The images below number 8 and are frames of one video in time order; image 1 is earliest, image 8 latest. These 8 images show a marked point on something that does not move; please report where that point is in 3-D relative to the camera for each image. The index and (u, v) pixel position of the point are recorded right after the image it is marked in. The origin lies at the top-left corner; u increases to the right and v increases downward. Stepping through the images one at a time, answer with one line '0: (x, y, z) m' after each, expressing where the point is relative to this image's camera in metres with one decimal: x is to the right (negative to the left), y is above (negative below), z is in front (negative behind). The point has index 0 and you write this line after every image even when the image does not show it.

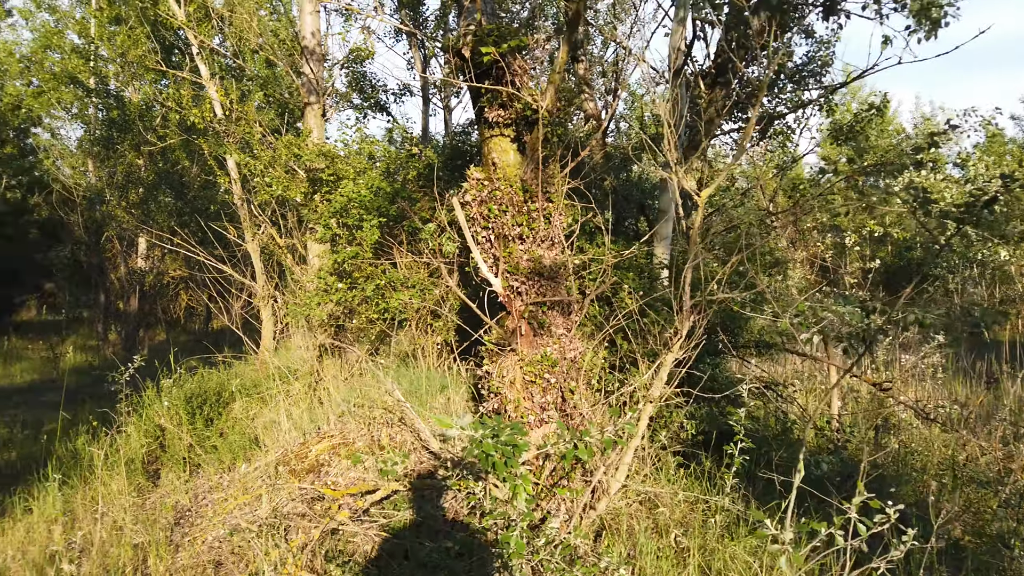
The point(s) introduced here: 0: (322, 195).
0: (-1.3, +0.6, +5.1) m
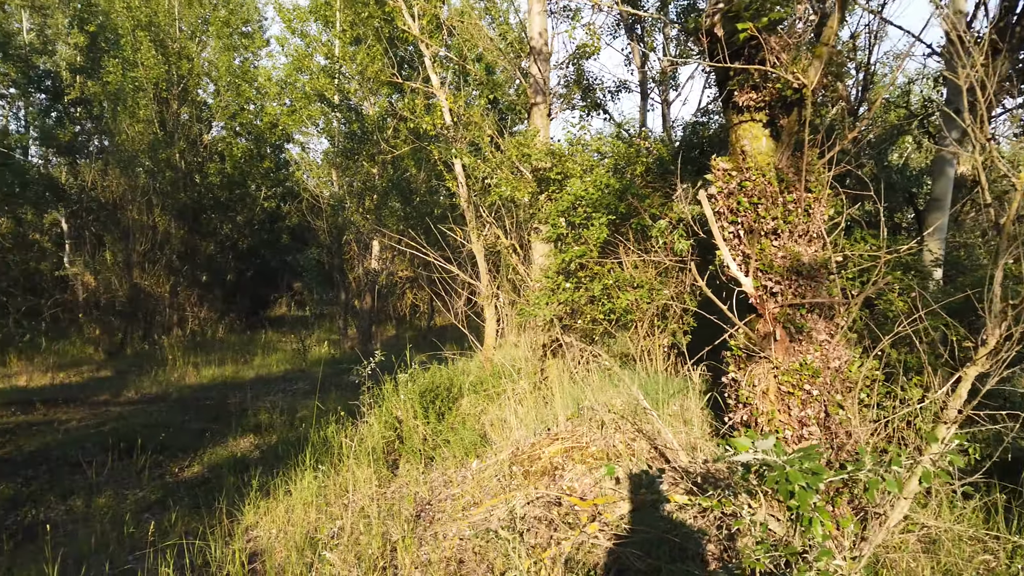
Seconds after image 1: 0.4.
0: (+0.3, +0.6, +5.1) m
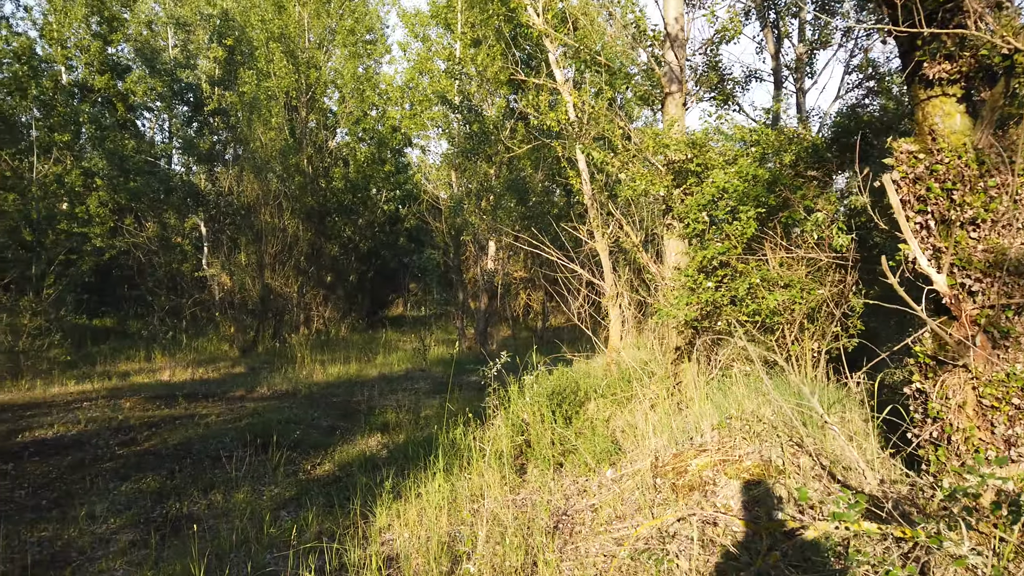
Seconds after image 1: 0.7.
0: (+1.1, +0.6, +4.8) m
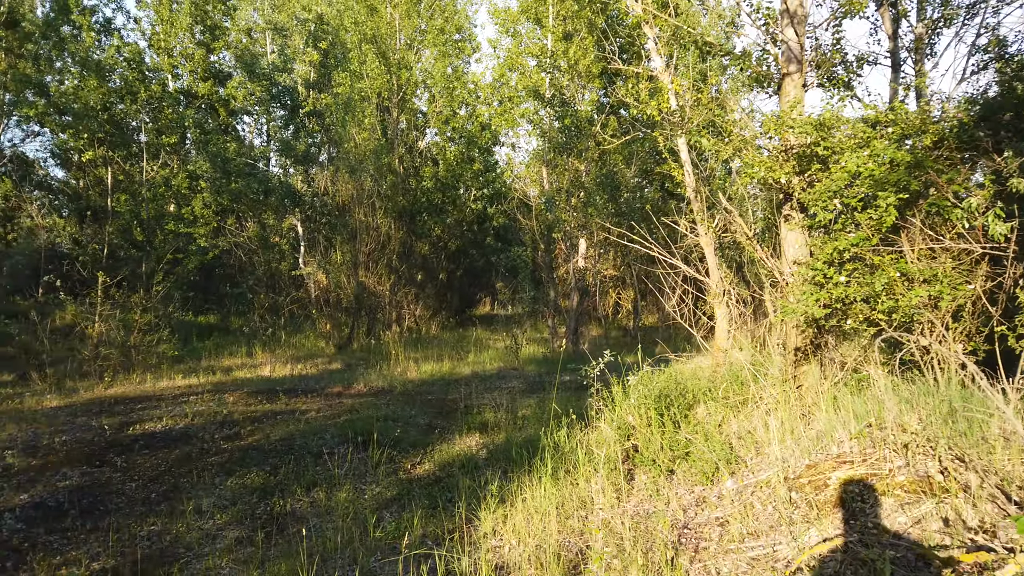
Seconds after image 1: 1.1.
0: (+1.7, +0.7, +4.4) m
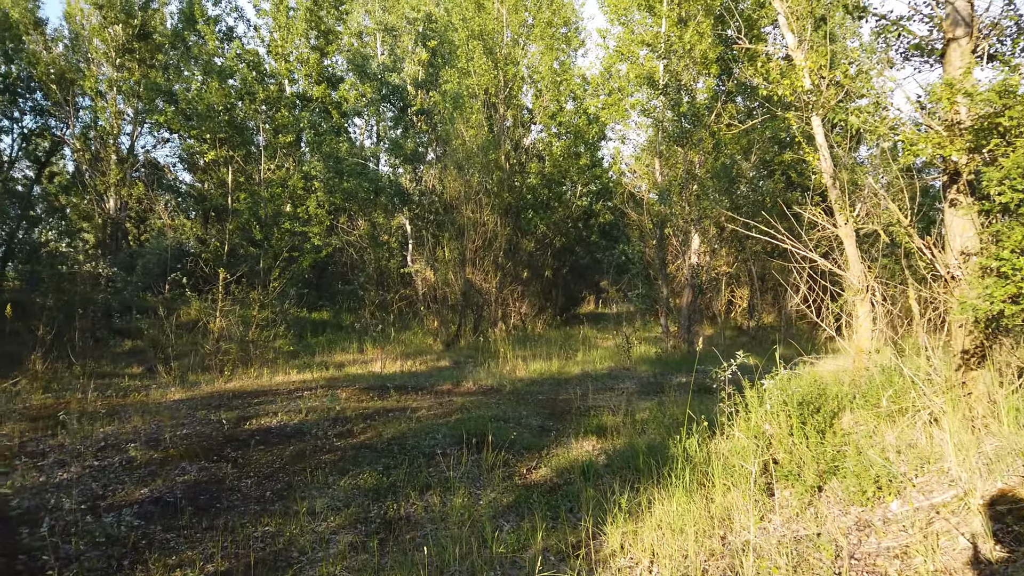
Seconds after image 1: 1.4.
0: (+2.4, +0.7, +3.8) m
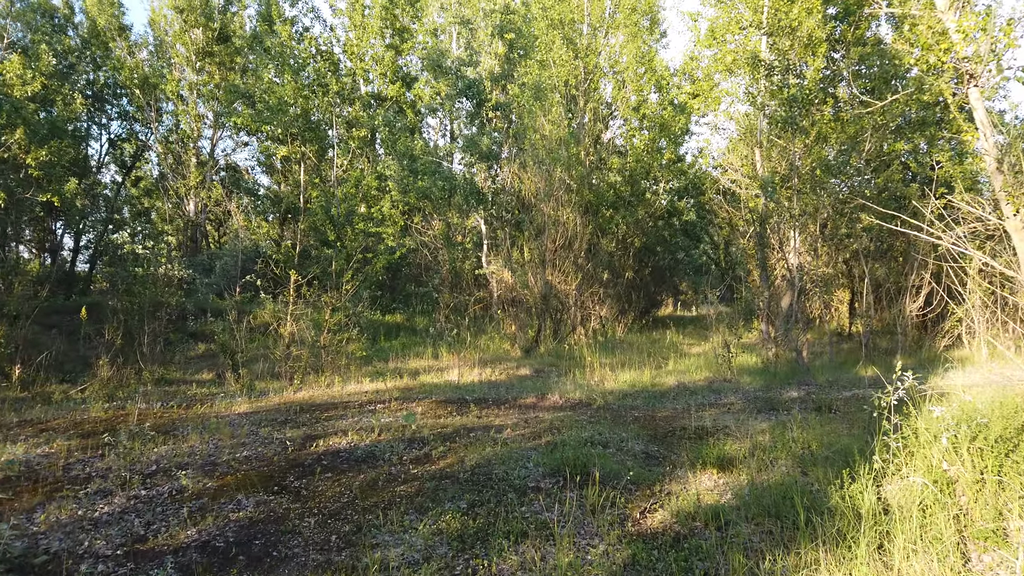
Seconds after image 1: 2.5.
0: (+2.9, +0.7, +2.9) m
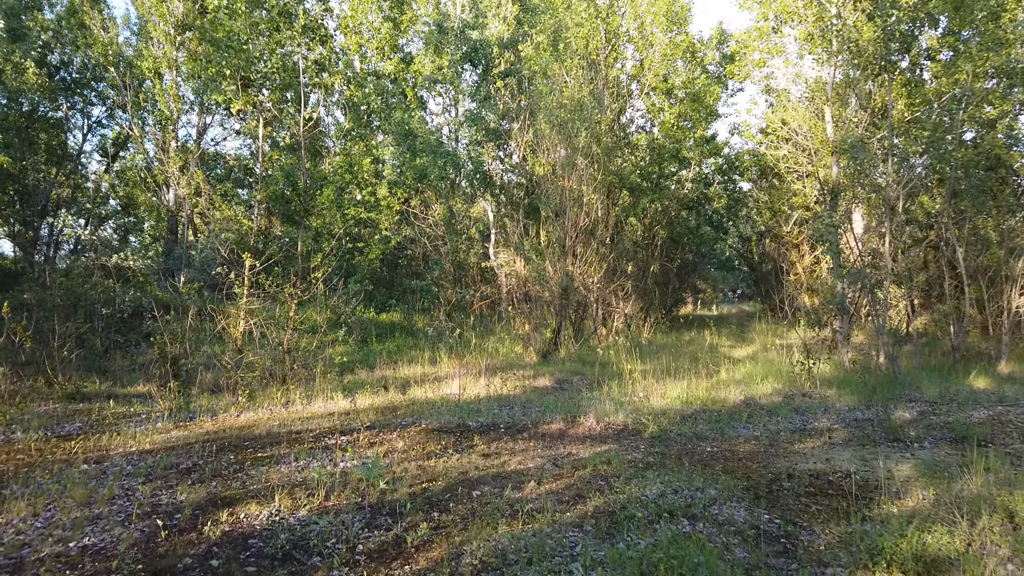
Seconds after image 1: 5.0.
0: (+2.9, +0.8, +0.9) m
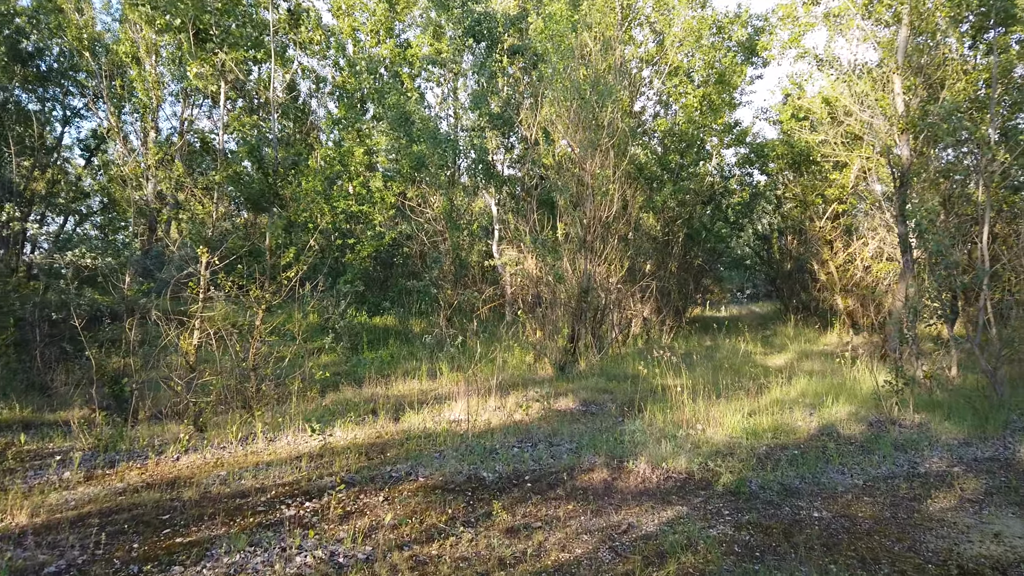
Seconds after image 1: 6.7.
0: (+3.1, +0.8, -0.4) m
